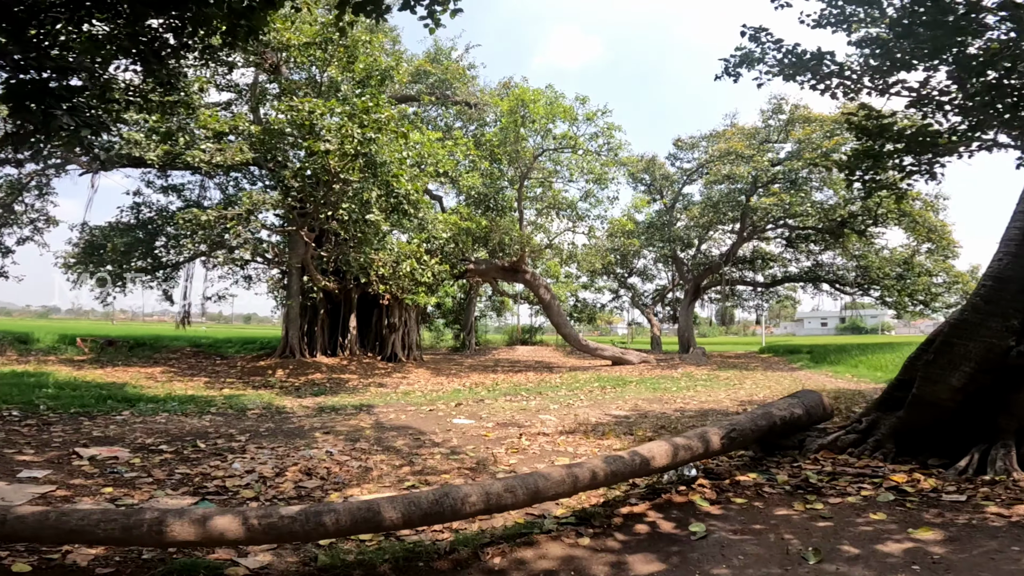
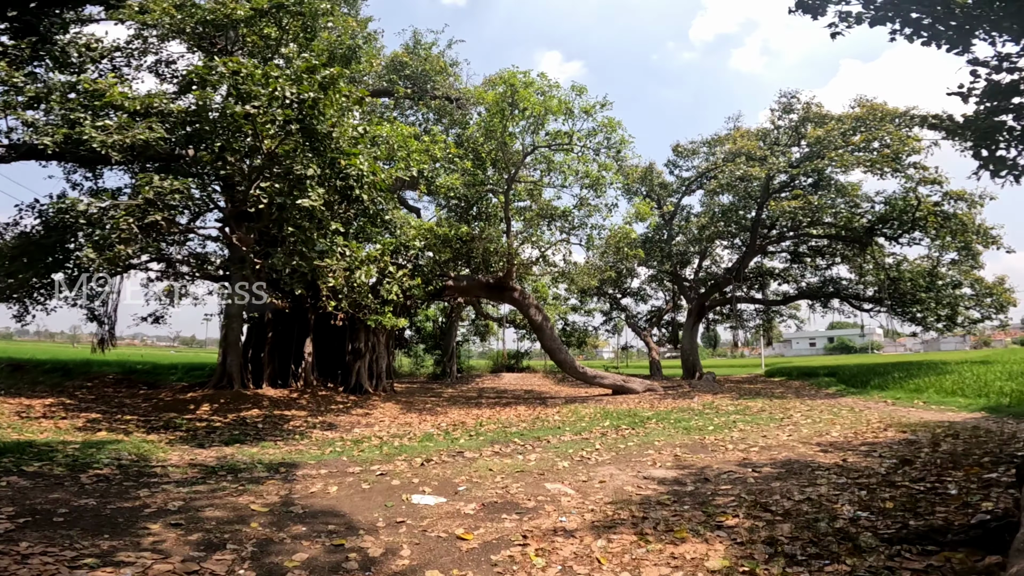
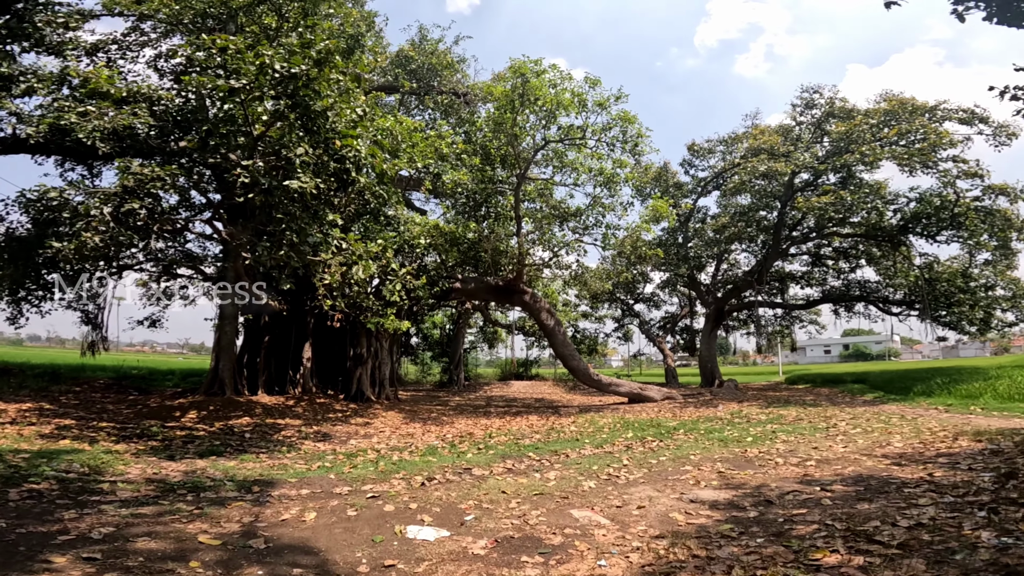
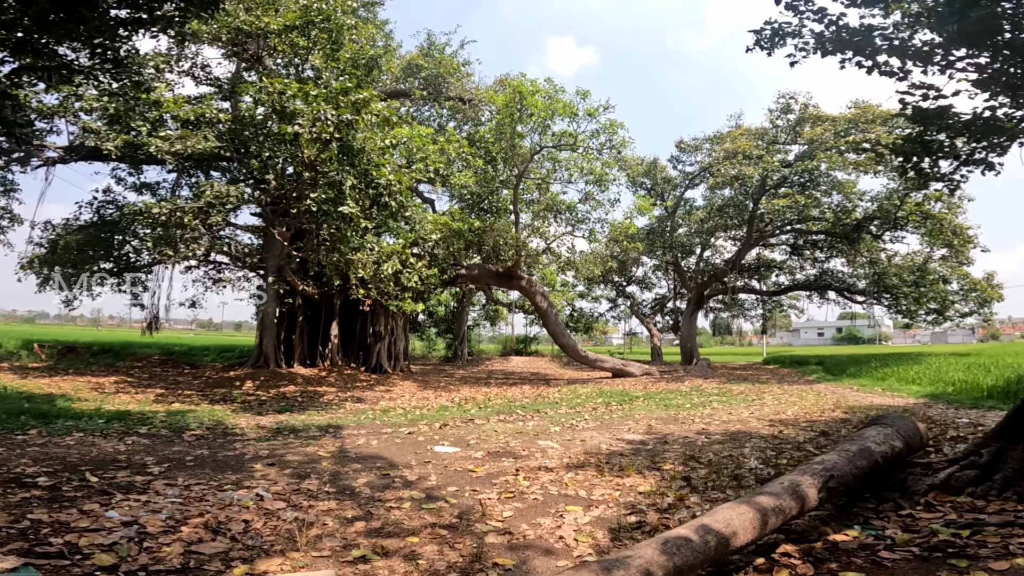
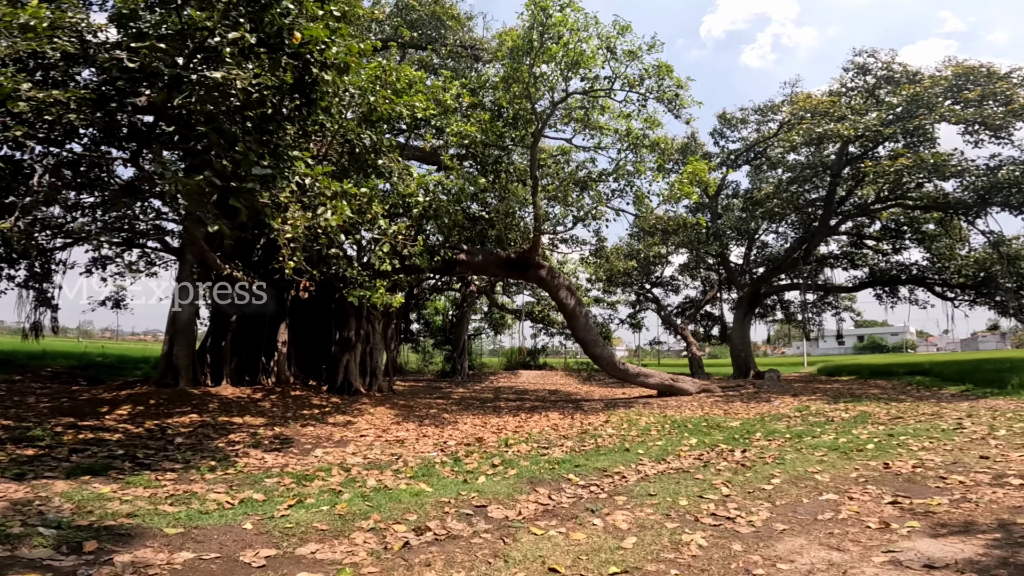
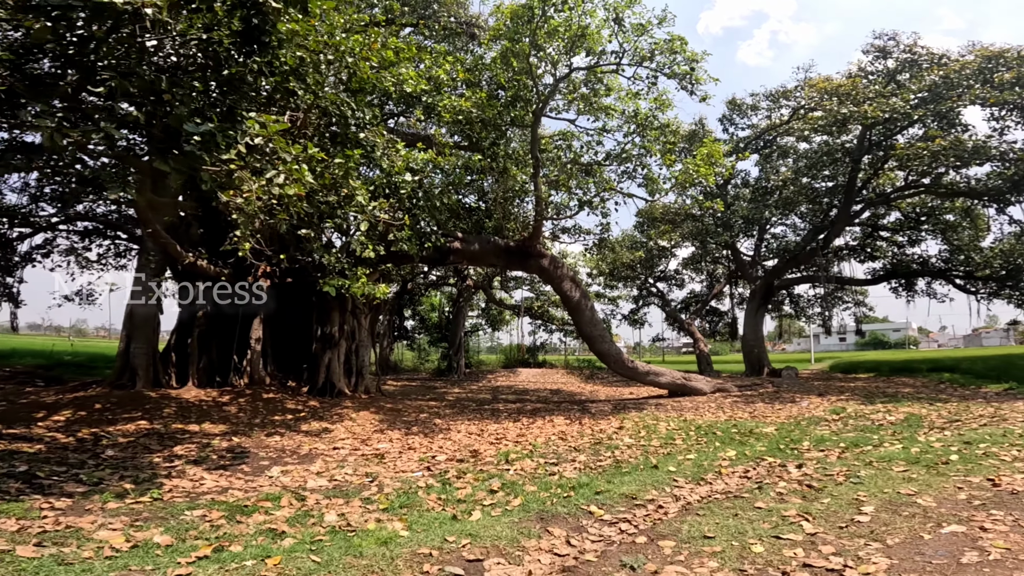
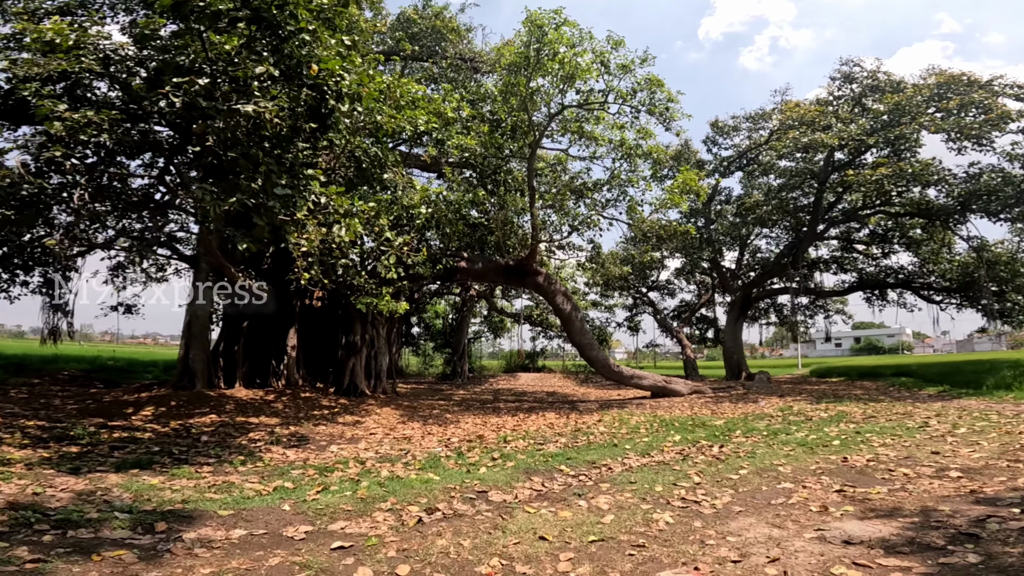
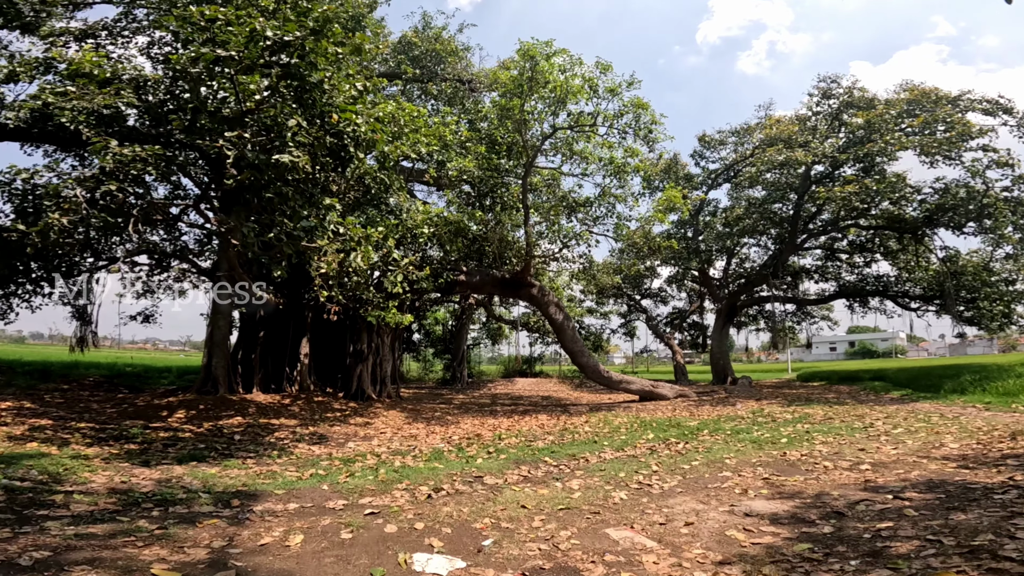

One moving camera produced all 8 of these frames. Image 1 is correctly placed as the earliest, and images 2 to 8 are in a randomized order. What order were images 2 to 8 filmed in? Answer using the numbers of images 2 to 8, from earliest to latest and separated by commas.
4, 2, 3, 8, 7, 5, 6
